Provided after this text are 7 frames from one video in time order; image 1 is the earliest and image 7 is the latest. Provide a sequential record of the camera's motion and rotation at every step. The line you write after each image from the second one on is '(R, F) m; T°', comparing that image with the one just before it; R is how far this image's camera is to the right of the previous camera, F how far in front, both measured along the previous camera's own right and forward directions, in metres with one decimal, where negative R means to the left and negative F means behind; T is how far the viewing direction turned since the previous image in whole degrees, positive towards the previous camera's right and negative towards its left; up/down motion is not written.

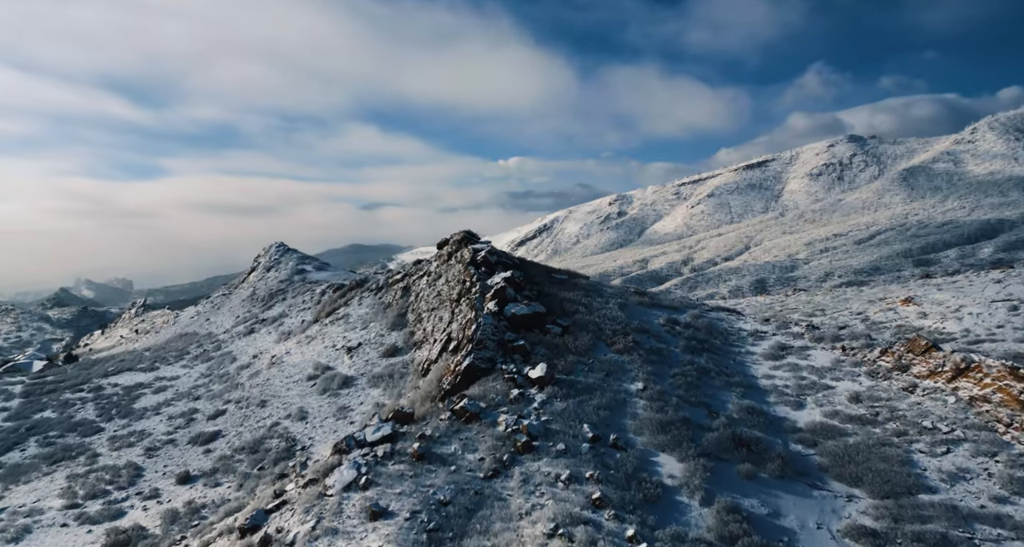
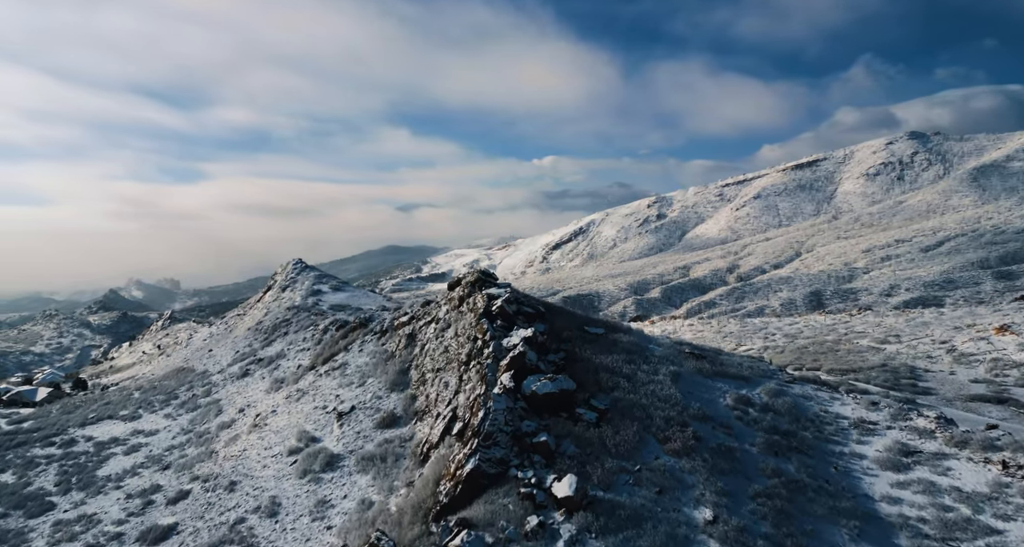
(+0.3, +3.8) m; -3°
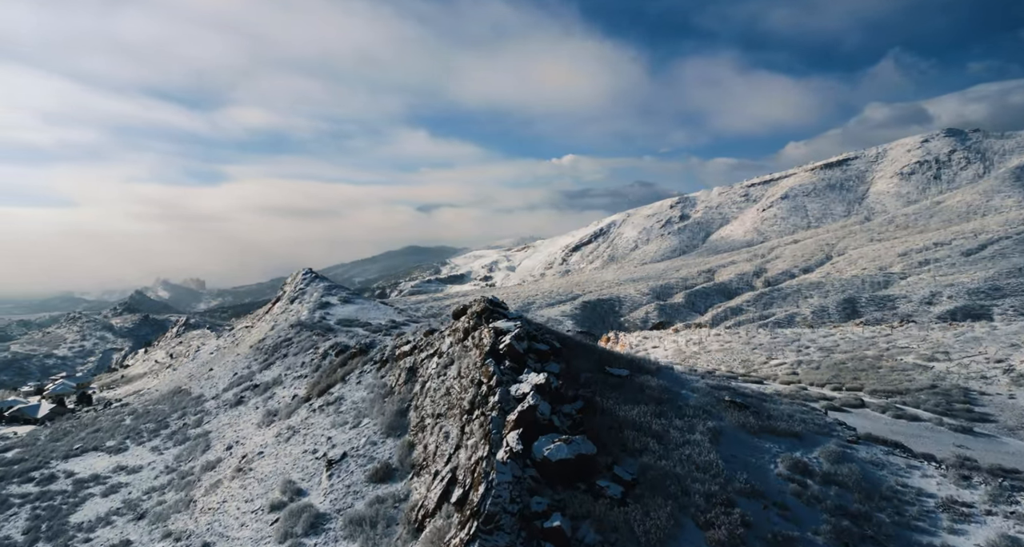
(+0.2, +2.0) m; -2°
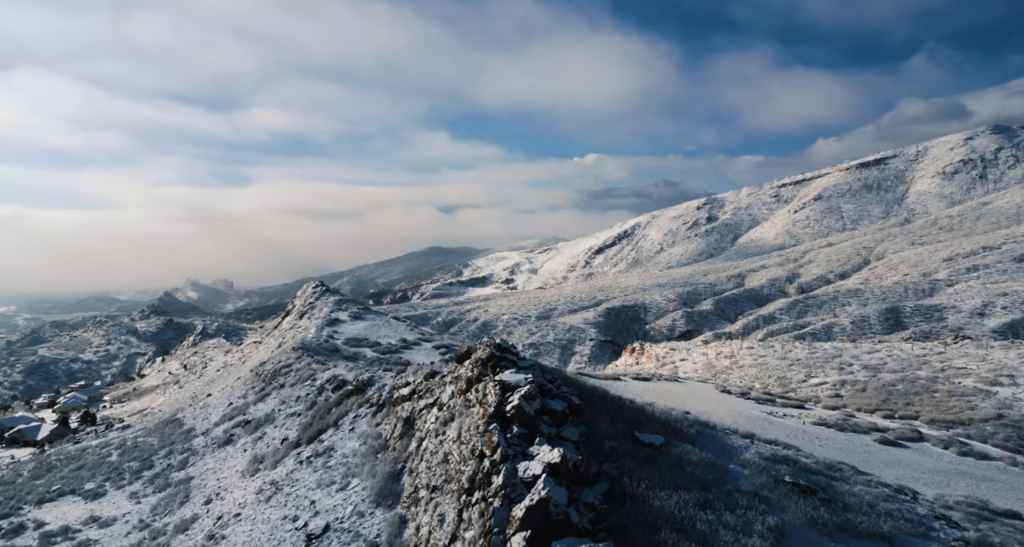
(+0.3, +2.4) m; -2°
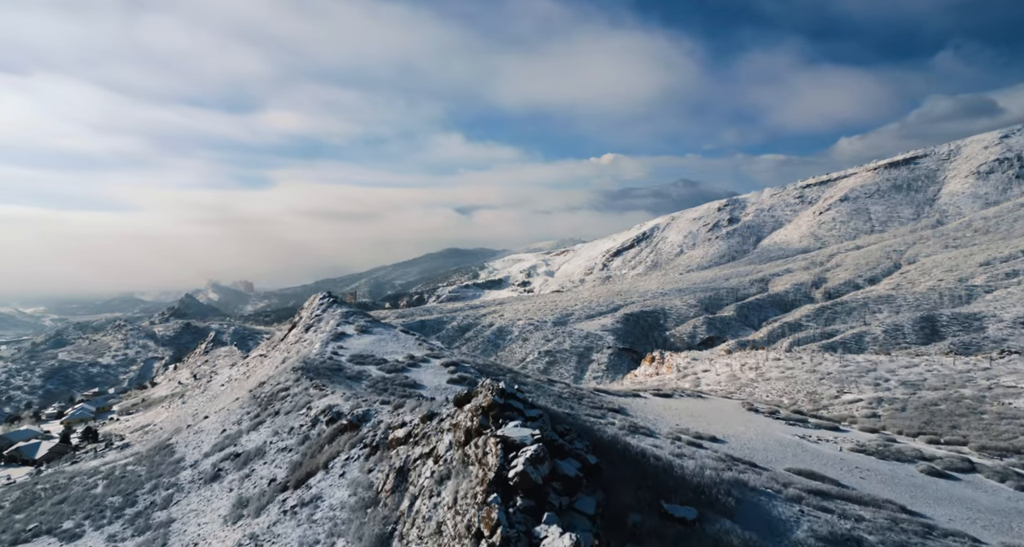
(+0.2, +1.8) m; -2°
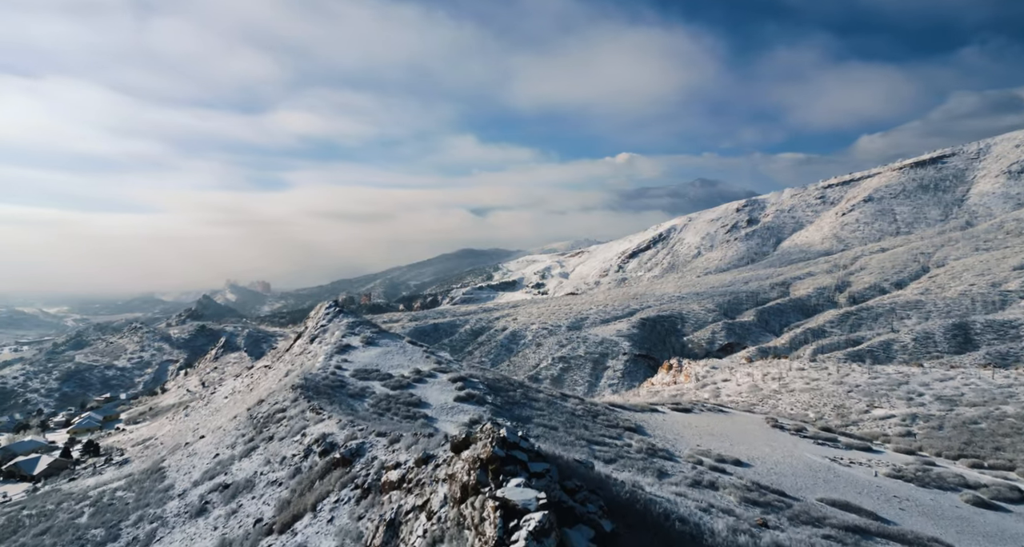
(+0.2, +1.5) m; -1°
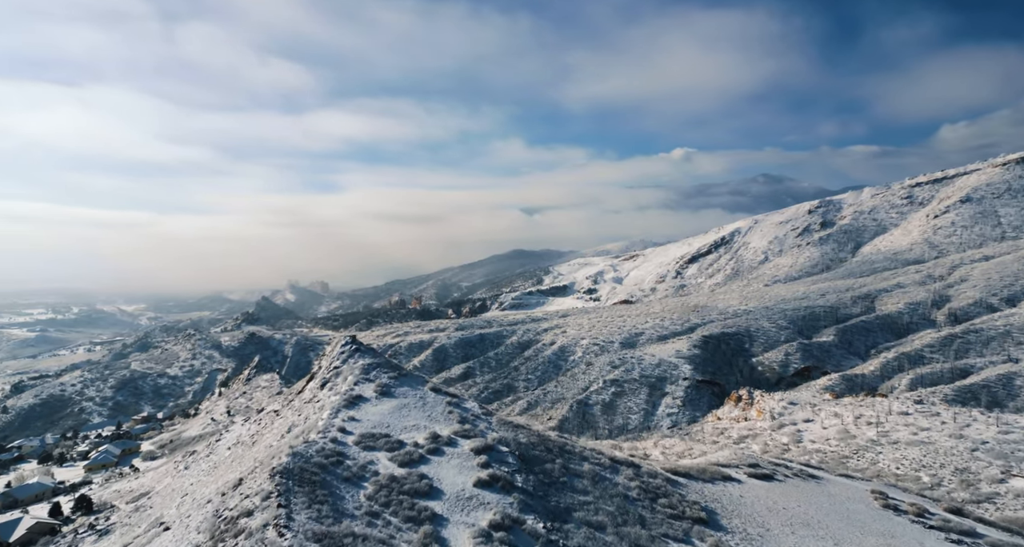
(+0.6, +5.7) m; -5°
